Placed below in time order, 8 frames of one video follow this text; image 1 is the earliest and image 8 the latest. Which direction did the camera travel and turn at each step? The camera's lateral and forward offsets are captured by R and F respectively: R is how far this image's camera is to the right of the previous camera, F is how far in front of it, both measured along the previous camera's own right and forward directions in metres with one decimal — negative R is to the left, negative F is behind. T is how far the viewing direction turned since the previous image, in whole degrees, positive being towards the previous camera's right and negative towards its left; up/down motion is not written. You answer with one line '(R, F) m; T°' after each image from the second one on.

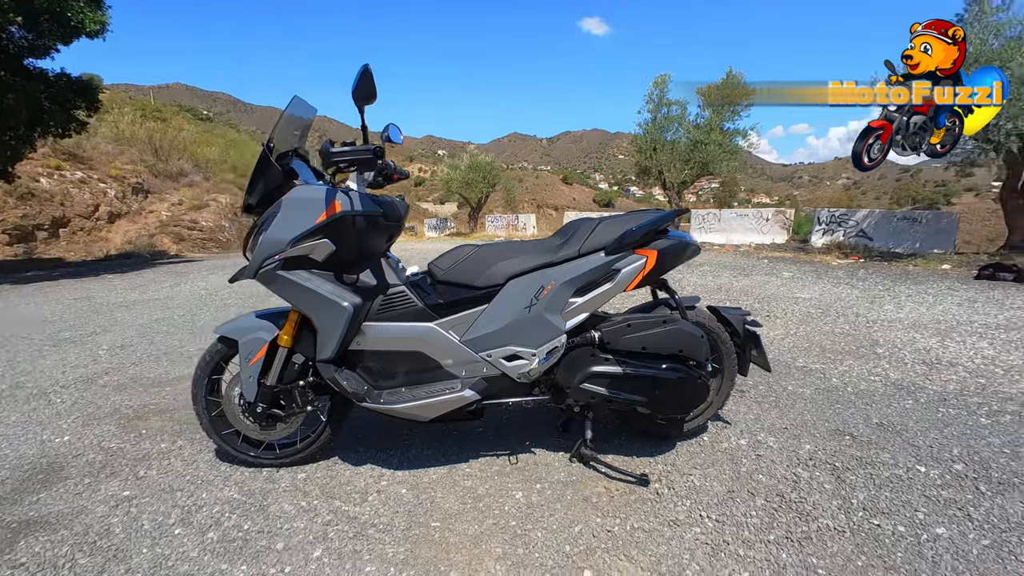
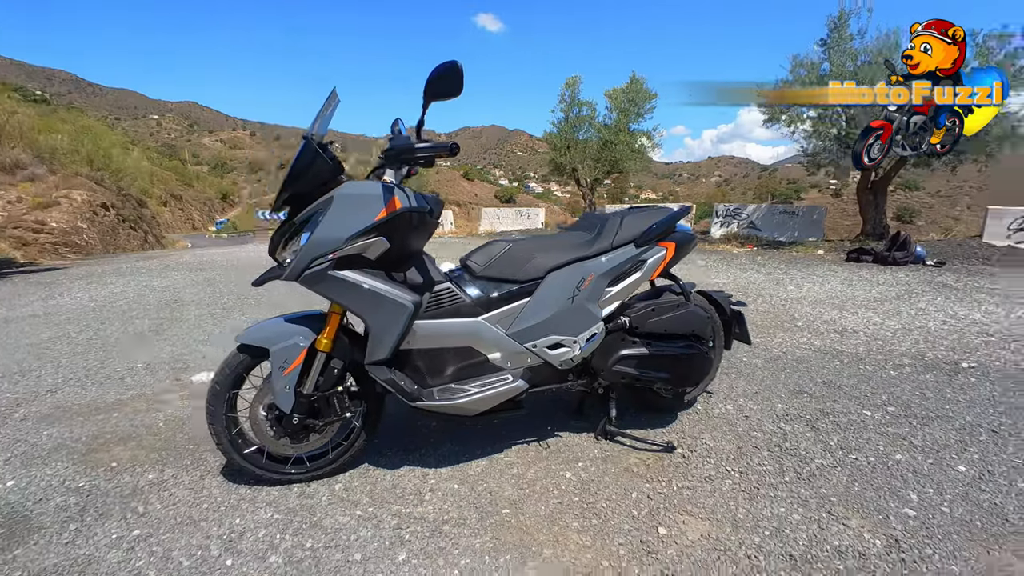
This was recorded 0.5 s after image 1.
(-0.9, 0.0) m; +13°
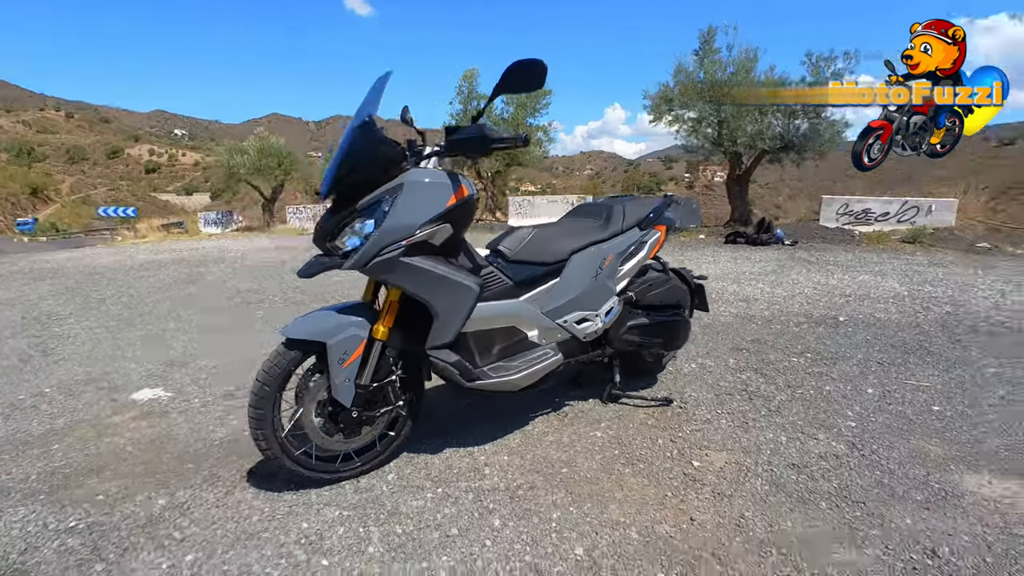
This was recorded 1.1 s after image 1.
(-1.0, -0.1) m; +15°
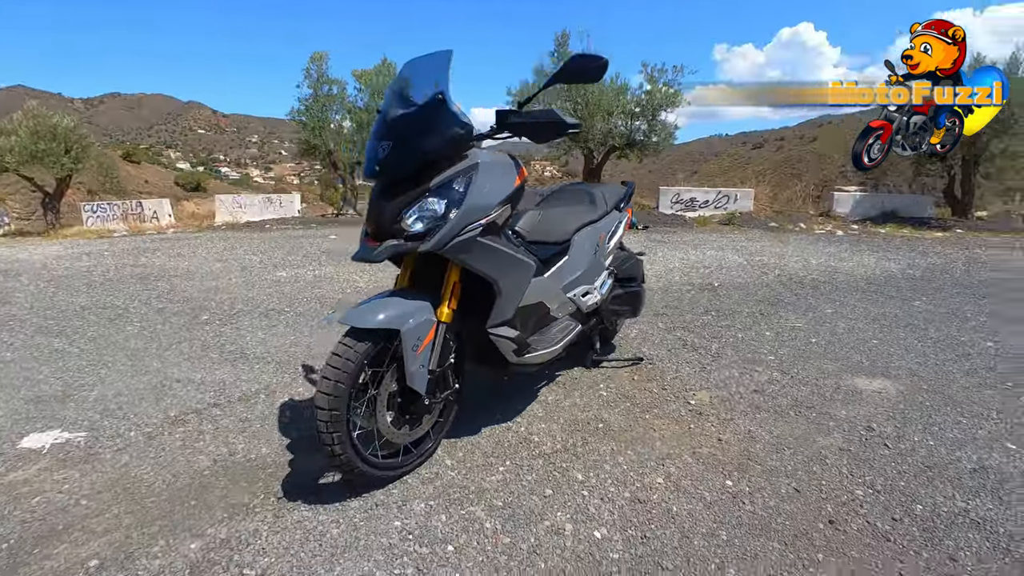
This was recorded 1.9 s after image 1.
(-1.3, +0.1) m; +20°
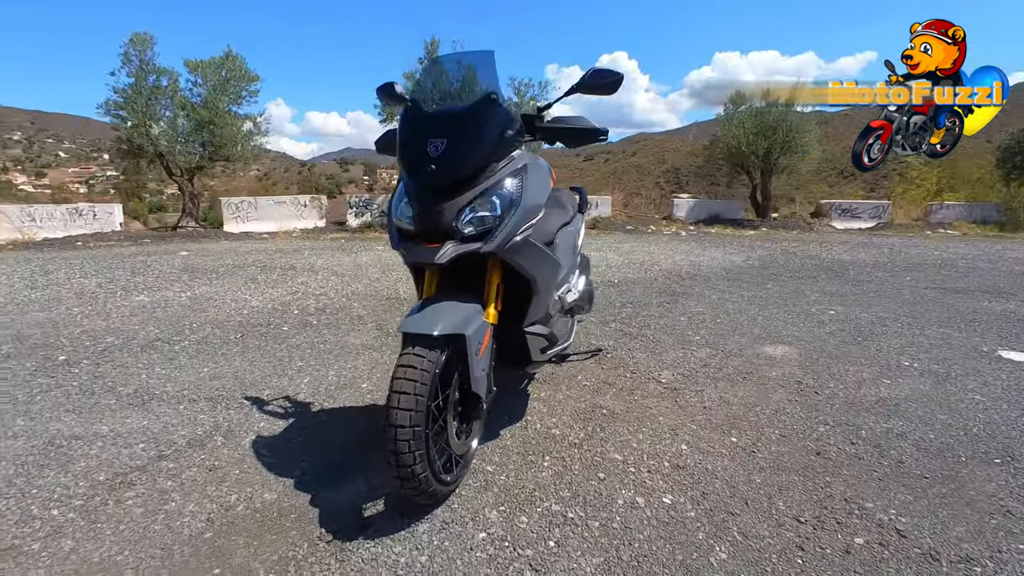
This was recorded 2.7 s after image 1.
(-1.1, +0.1) m; +18°
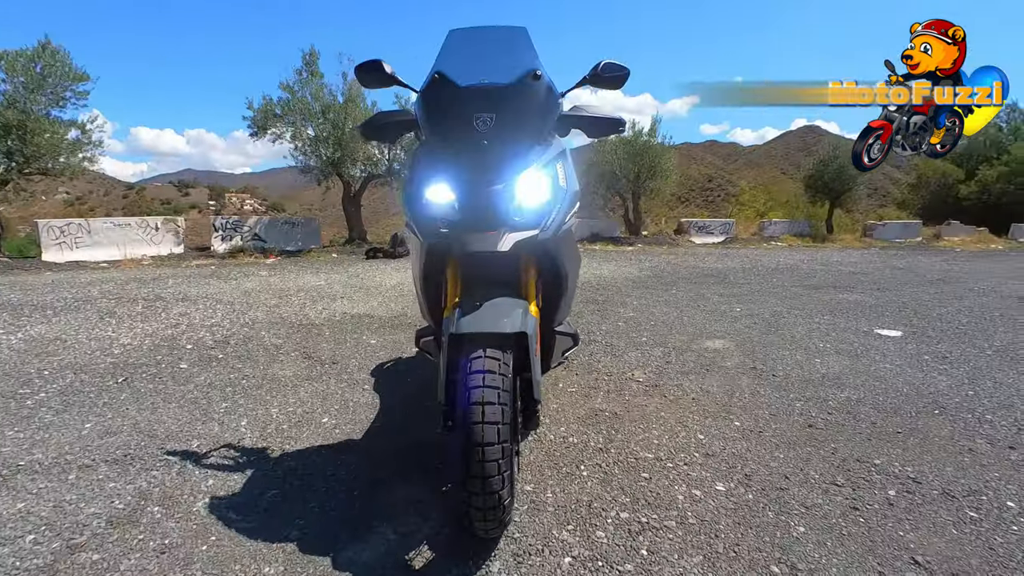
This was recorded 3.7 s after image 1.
(-0.8, +0.3) m; +15°
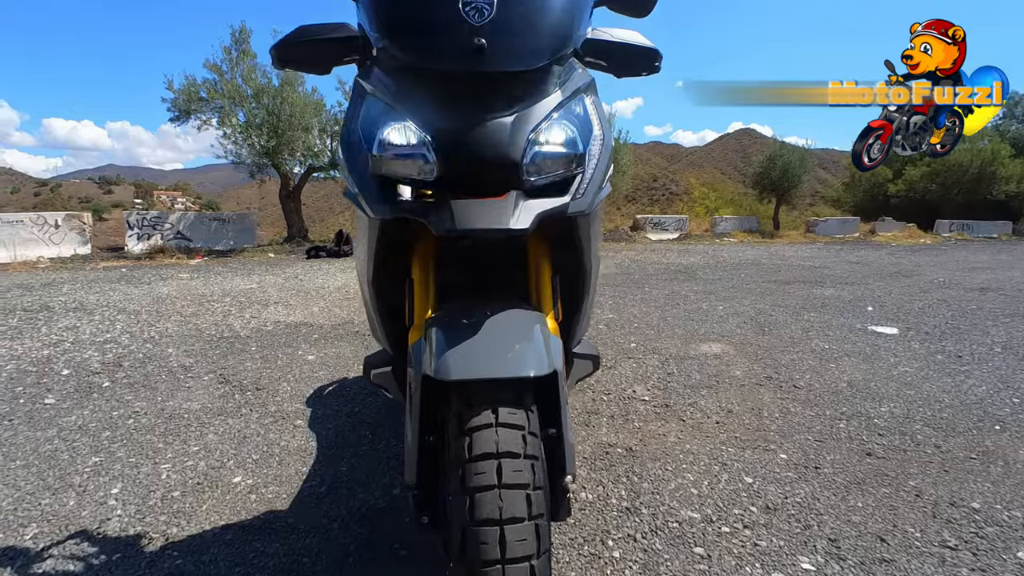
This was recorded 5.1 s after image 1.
(-0.2, +0.8) m; +6°
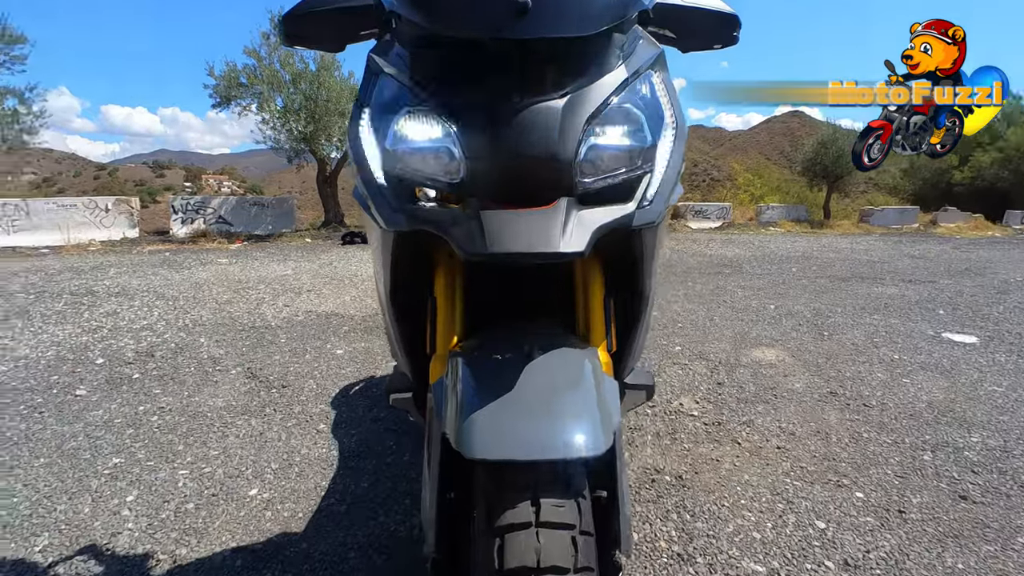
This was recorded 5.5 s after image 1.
(0.0, +0.3) m; -4°
